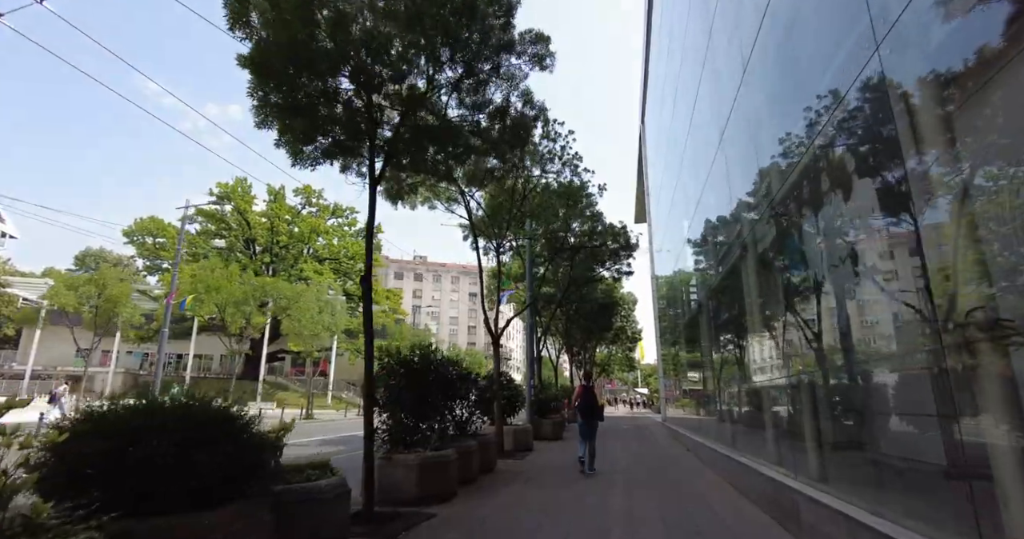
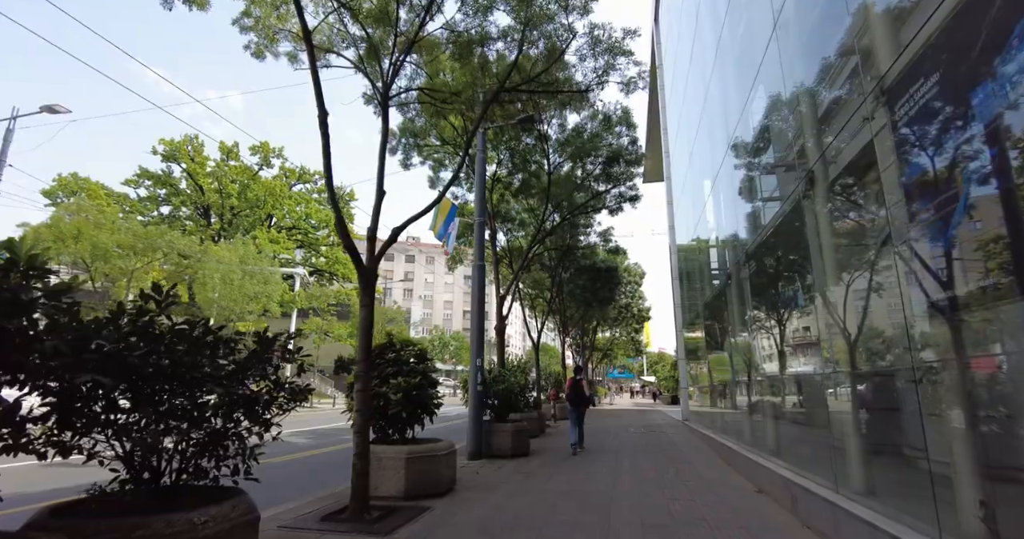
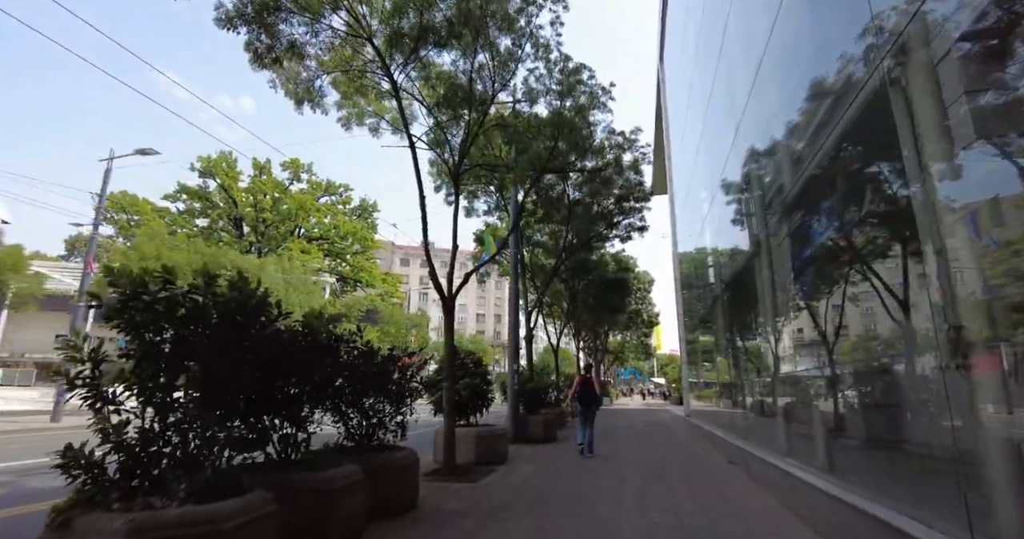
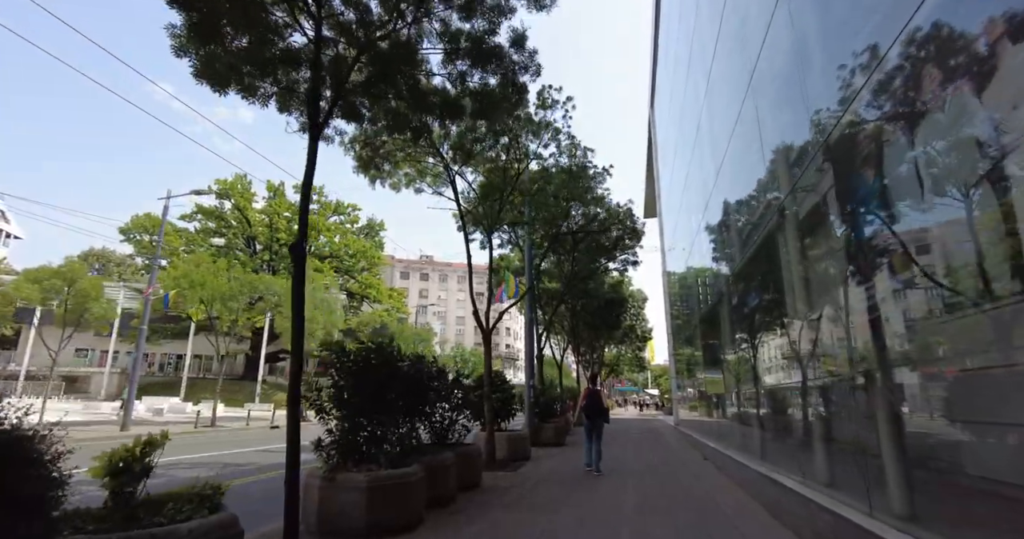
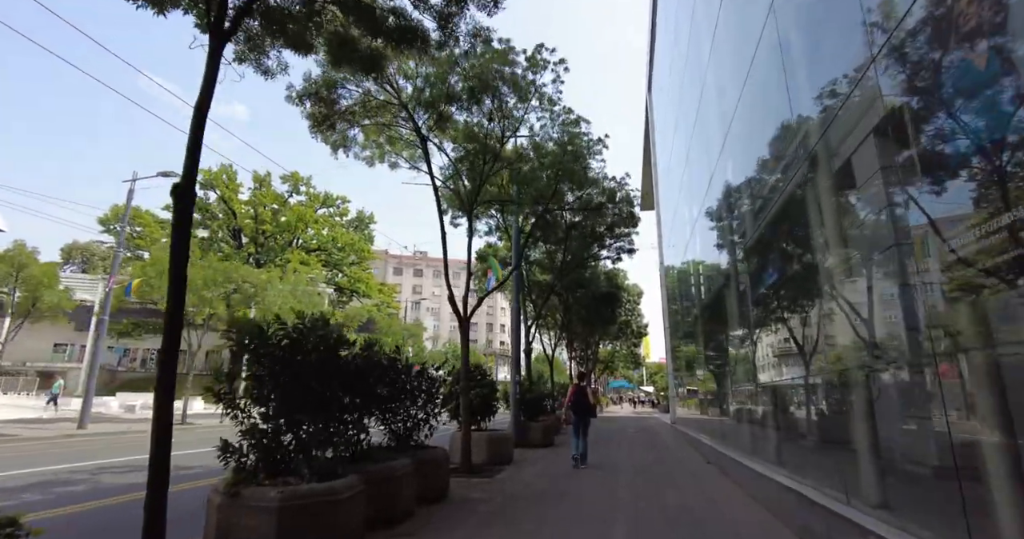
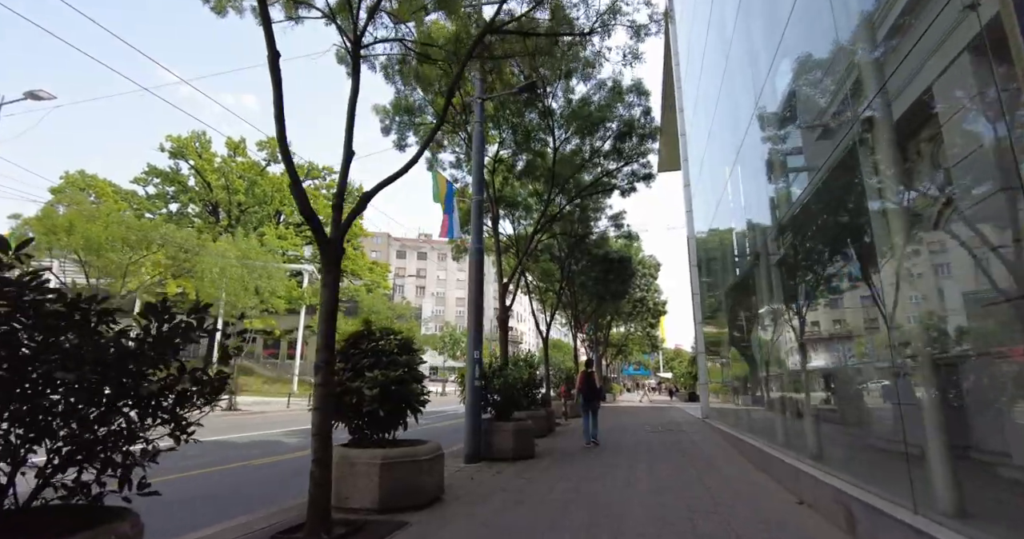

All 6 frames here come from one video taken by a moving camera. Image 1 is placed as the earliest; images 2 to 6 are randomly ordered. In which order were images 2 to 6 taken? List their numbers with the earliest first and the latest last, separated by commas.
4, 5, 3, 2, 6
